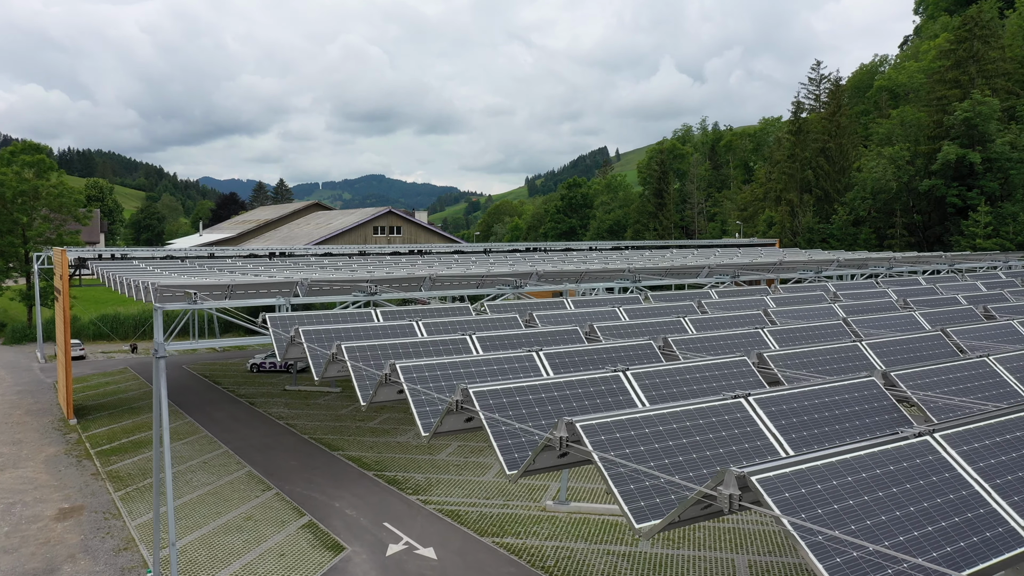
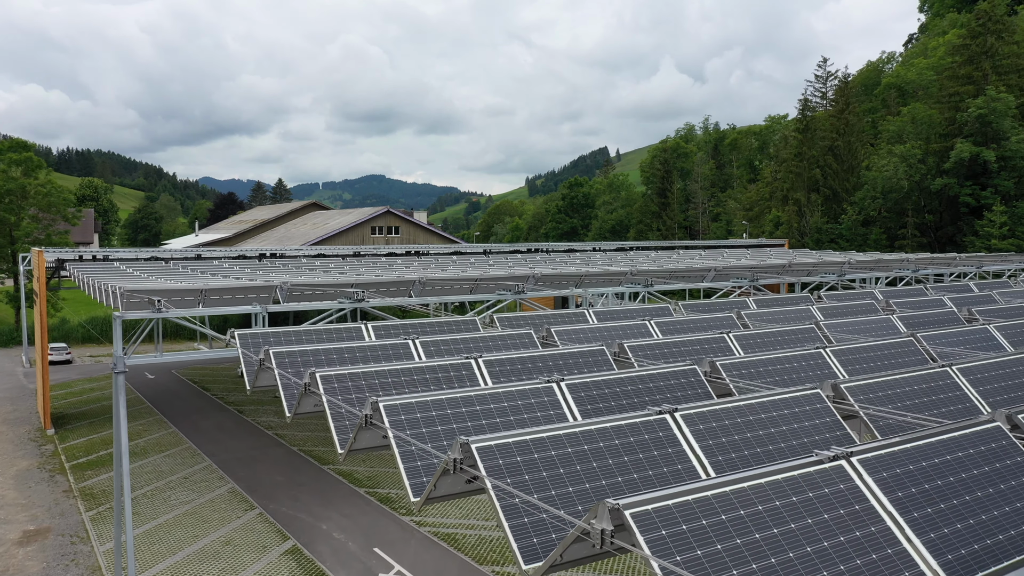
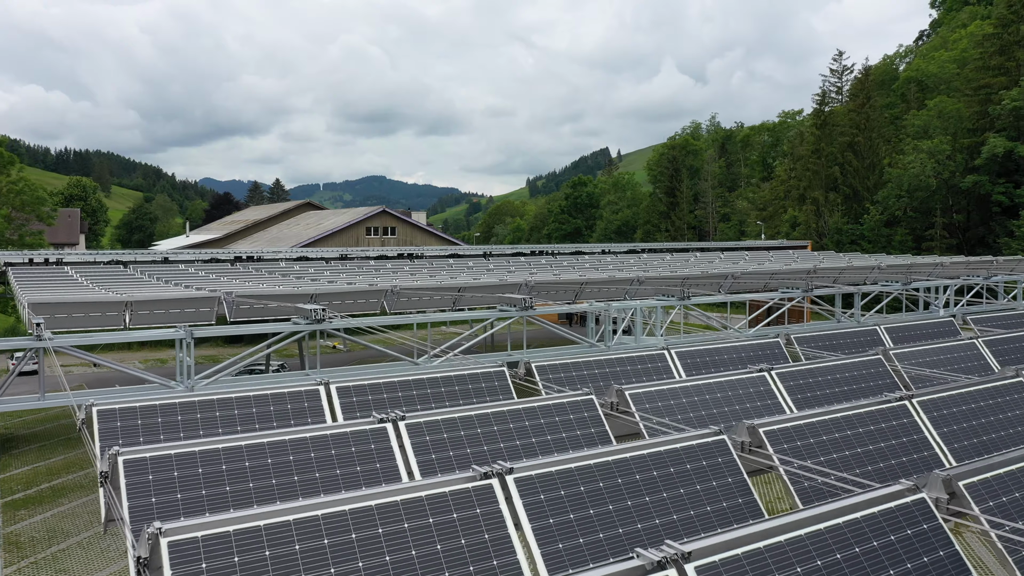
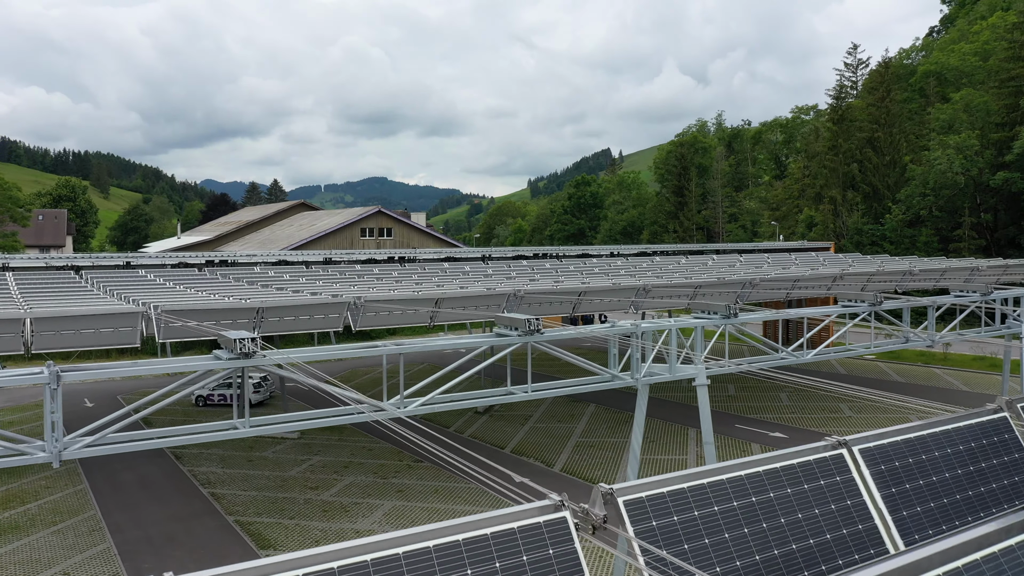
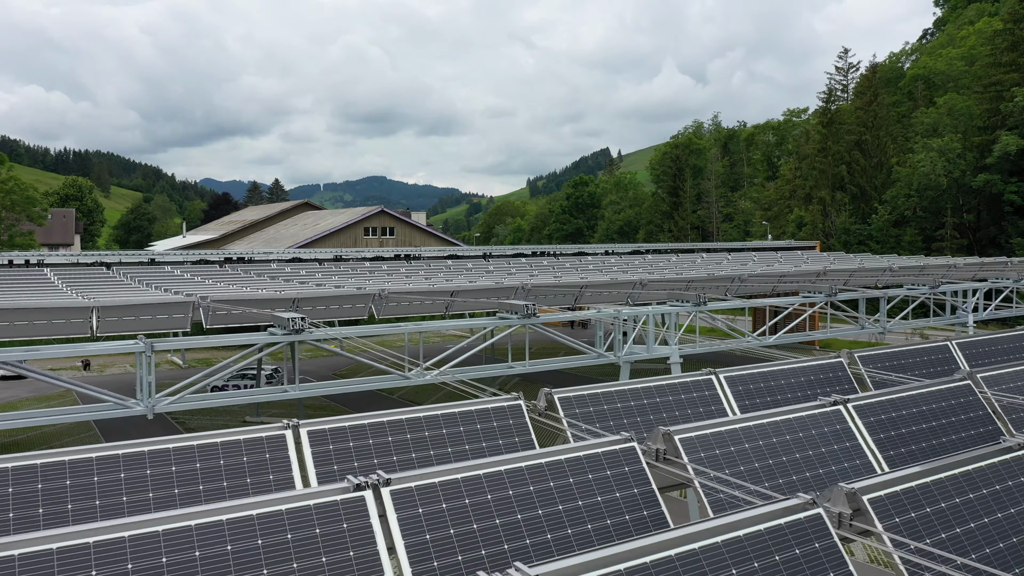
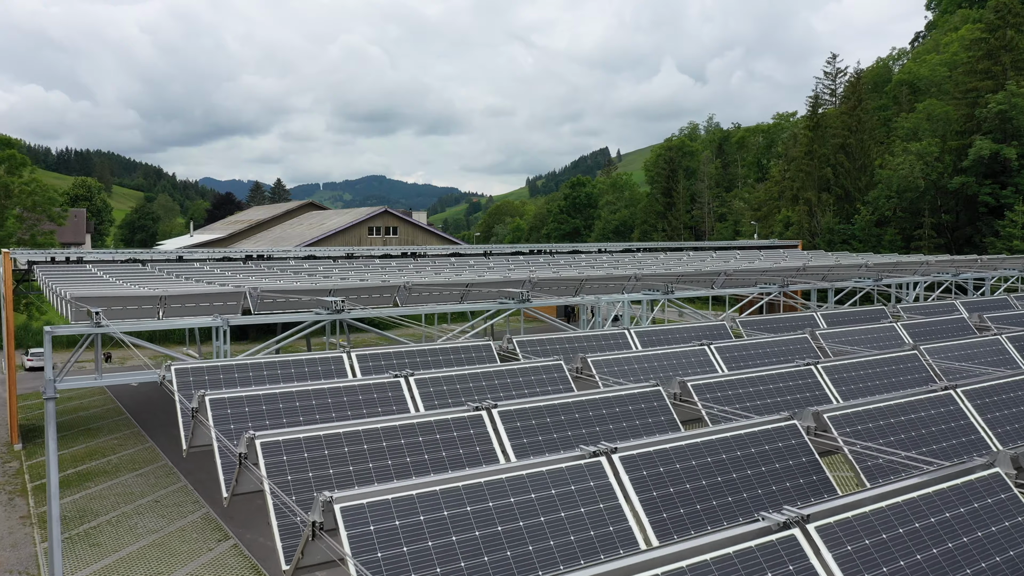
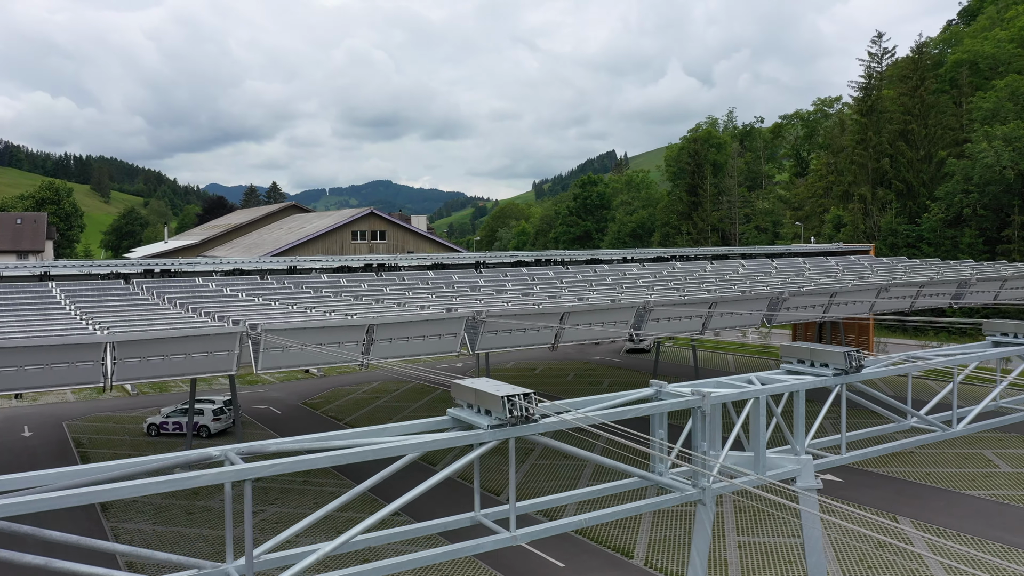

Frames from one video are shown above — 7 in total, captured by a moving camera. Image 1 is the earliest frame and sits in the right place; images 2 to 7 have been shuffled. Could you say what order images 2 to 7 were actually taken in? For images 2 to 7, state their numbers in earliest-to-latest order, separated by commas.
2, 6, 3, 5, 4, 7
